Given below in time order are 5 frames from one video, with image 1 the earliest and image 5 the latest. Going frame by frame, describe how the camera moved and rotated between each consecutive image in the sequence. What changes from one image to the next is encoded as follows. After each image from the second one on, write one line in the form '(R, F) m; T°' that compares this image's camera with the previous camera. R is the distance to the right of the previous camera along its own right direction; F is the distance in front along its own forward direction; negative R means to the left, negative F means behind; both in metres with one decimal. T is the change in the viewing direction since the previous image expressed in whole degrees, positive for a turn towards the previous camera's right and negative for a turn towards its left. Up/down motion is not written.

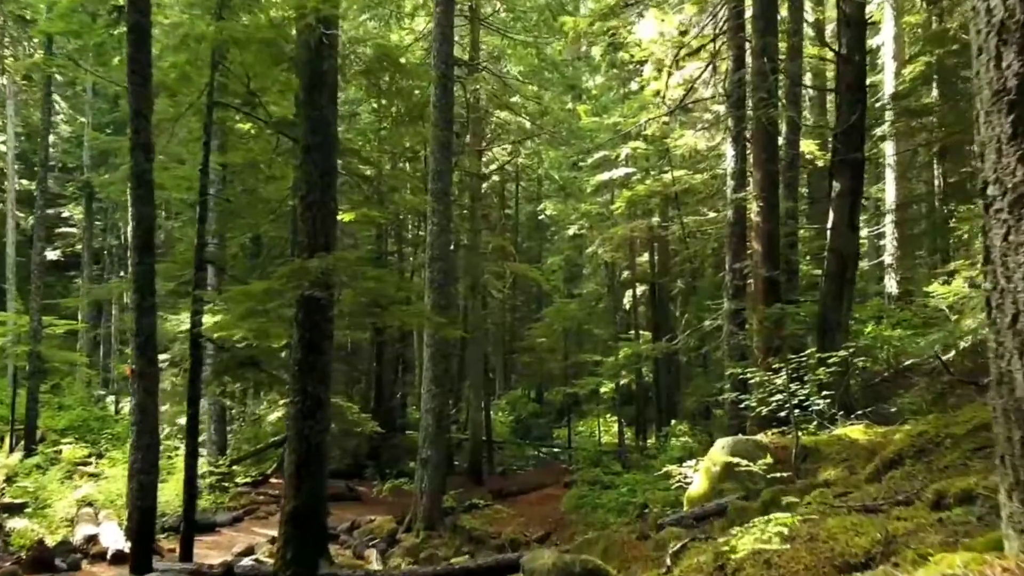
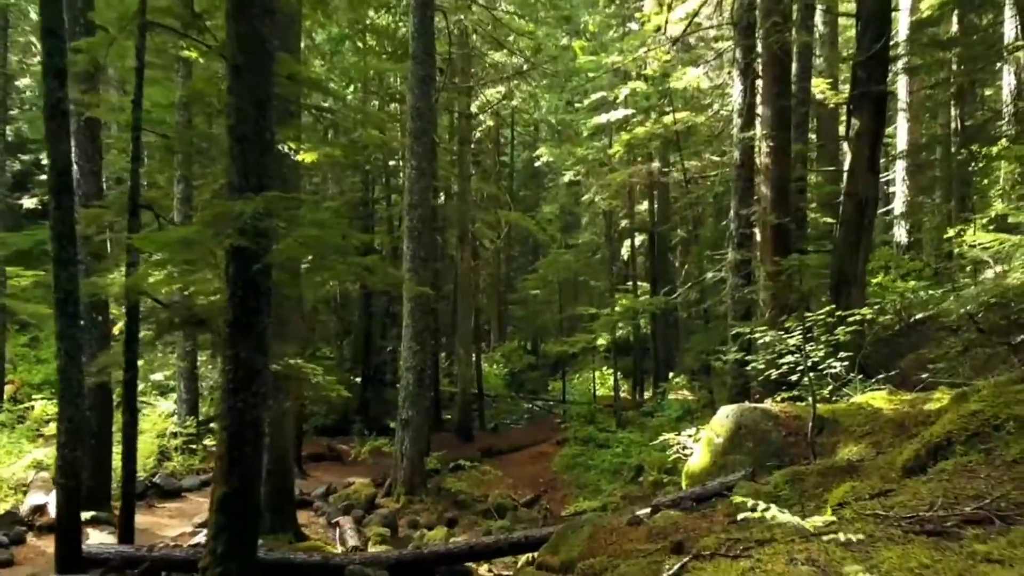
(+0.2, +1.1) m; 0°
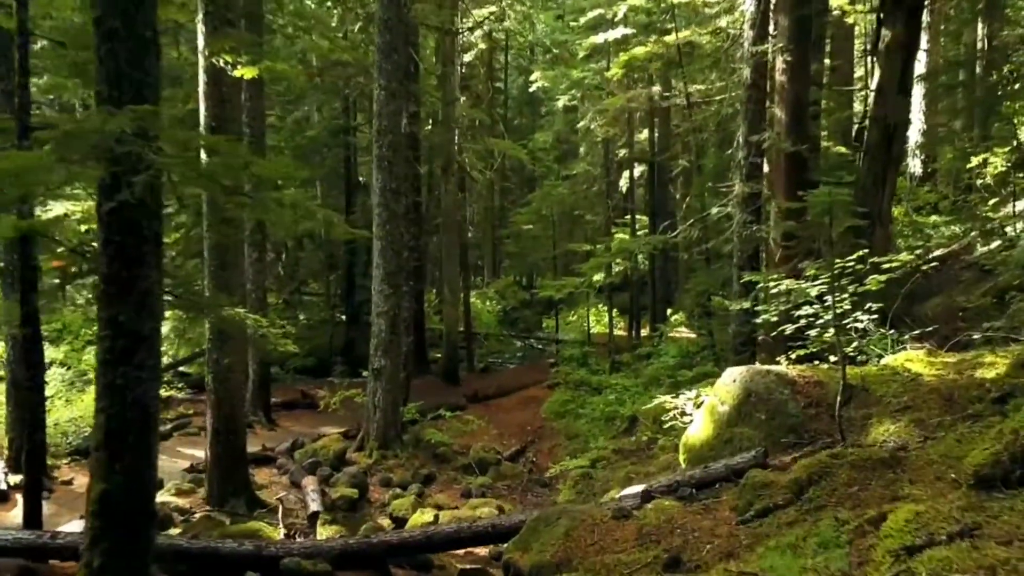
(+0.3, +1.3) m; 0°
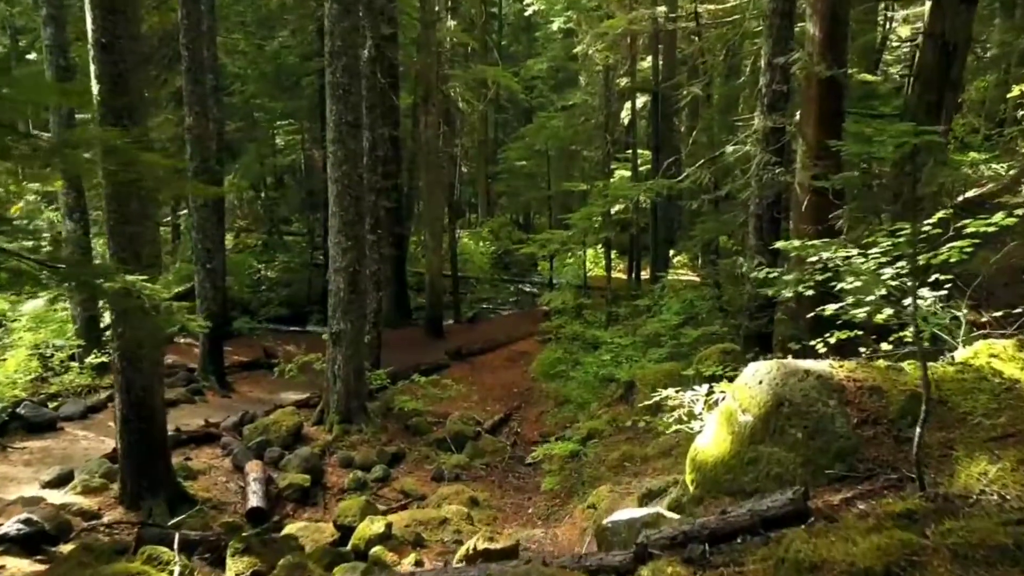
(+0.3, +1.6) m; 0°
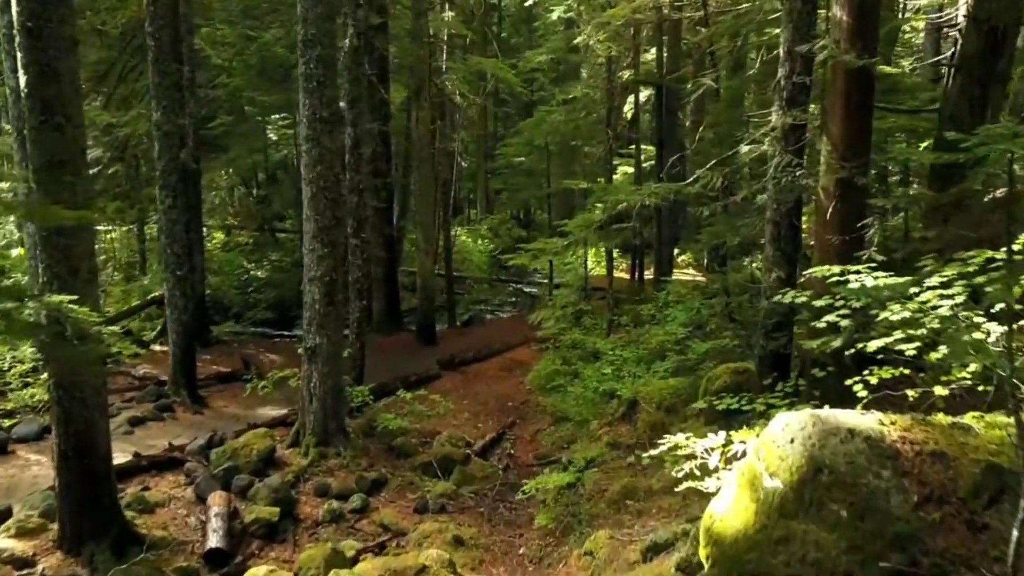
(+0.1, +0.9) m; 0°
